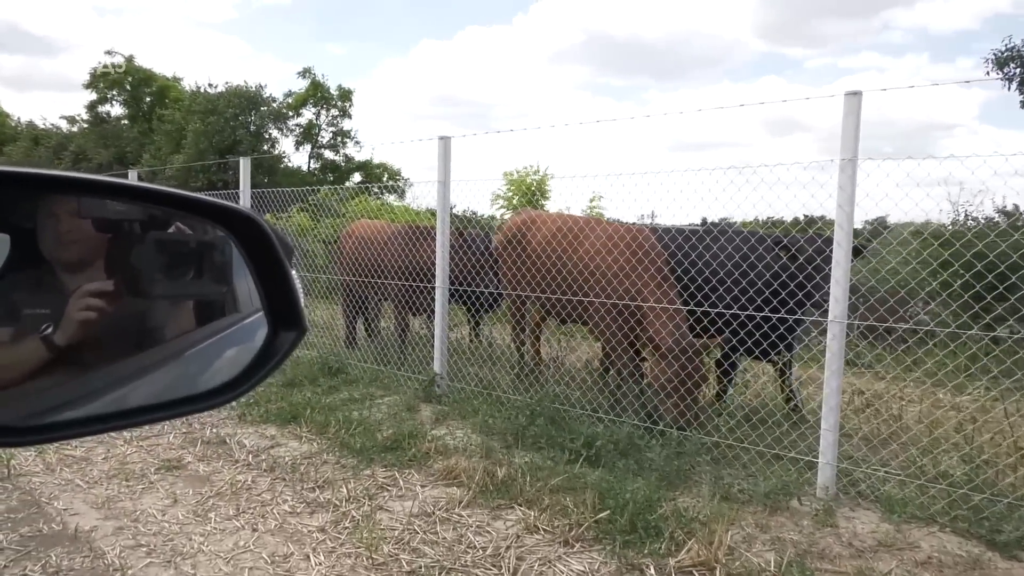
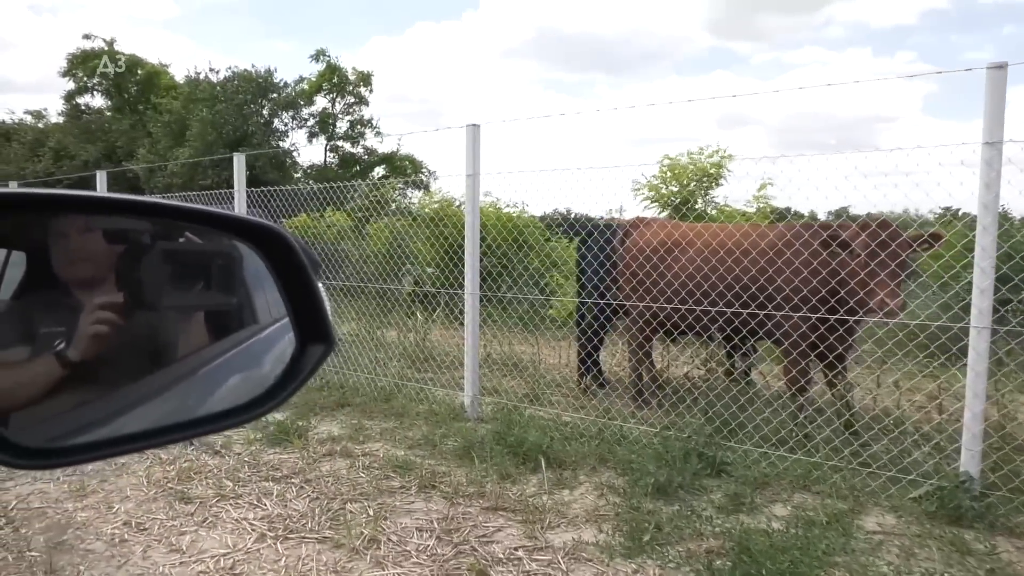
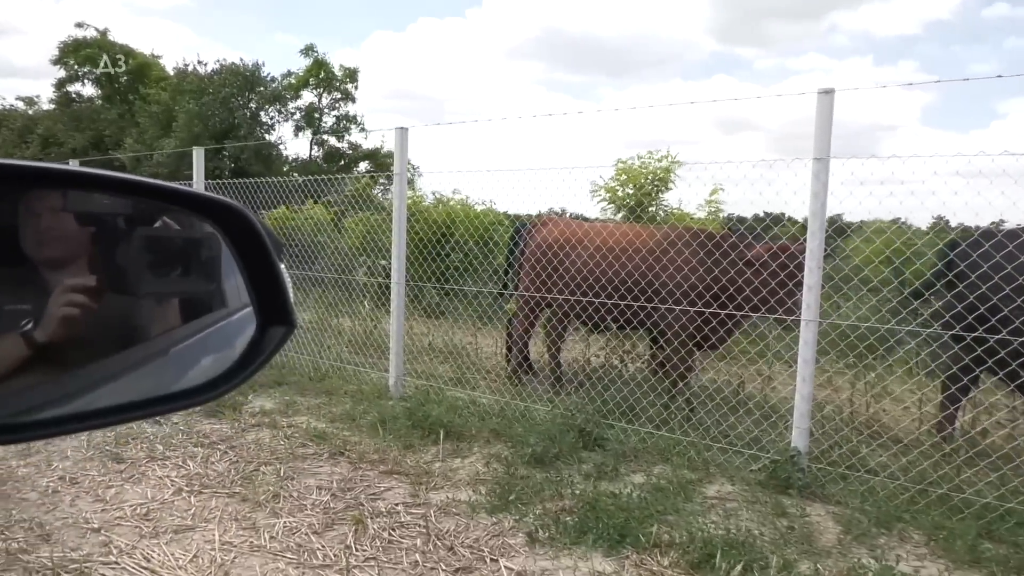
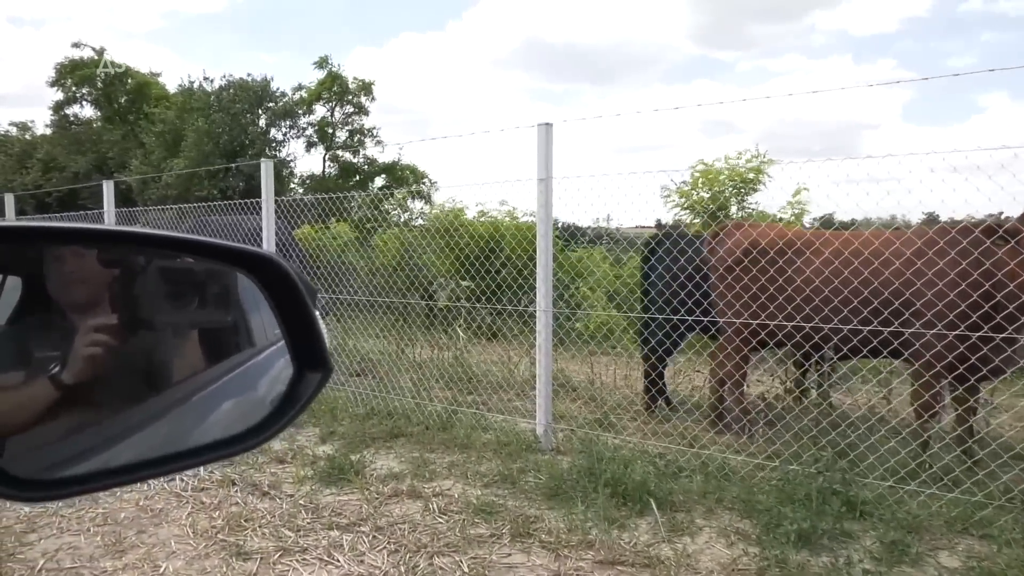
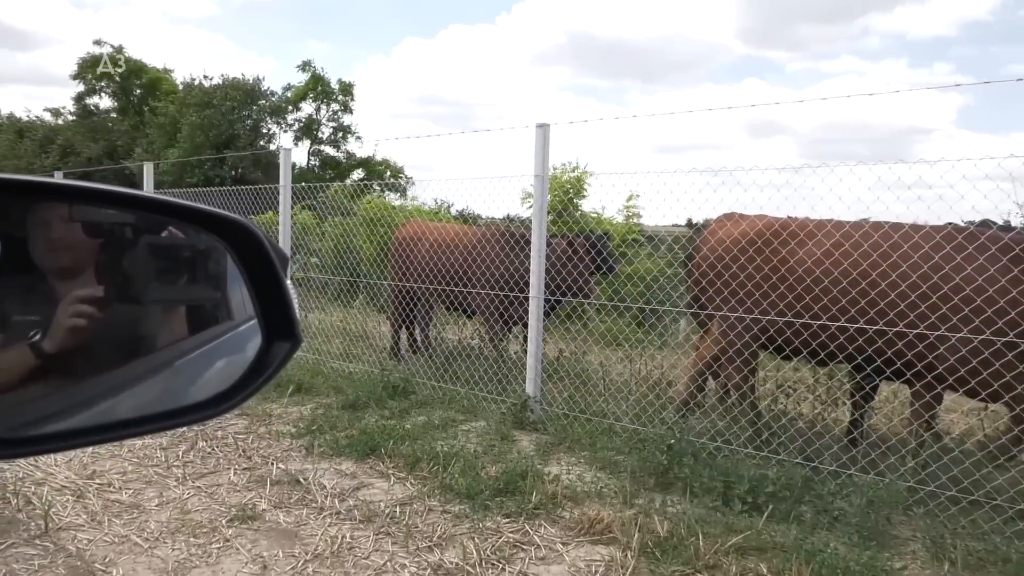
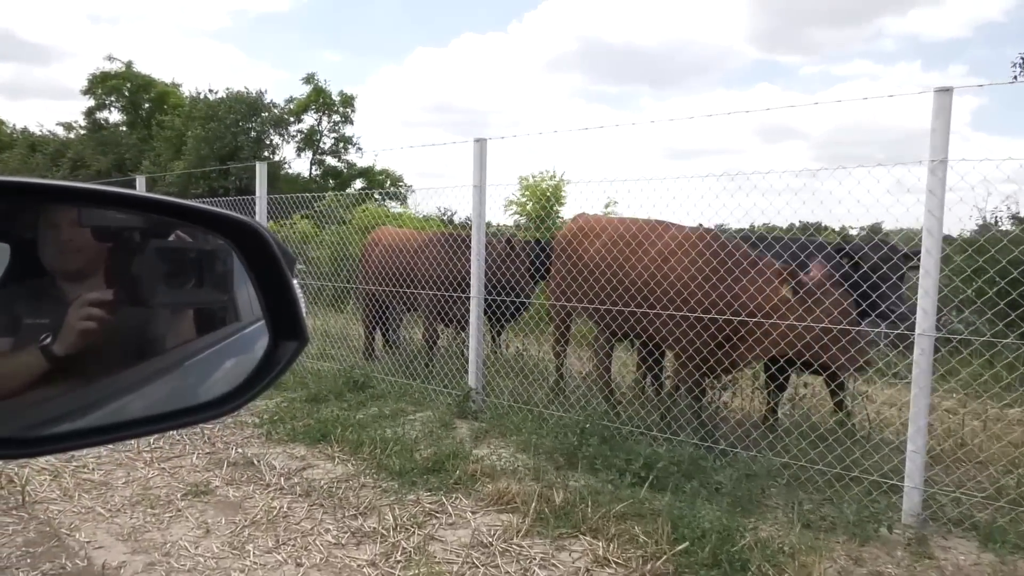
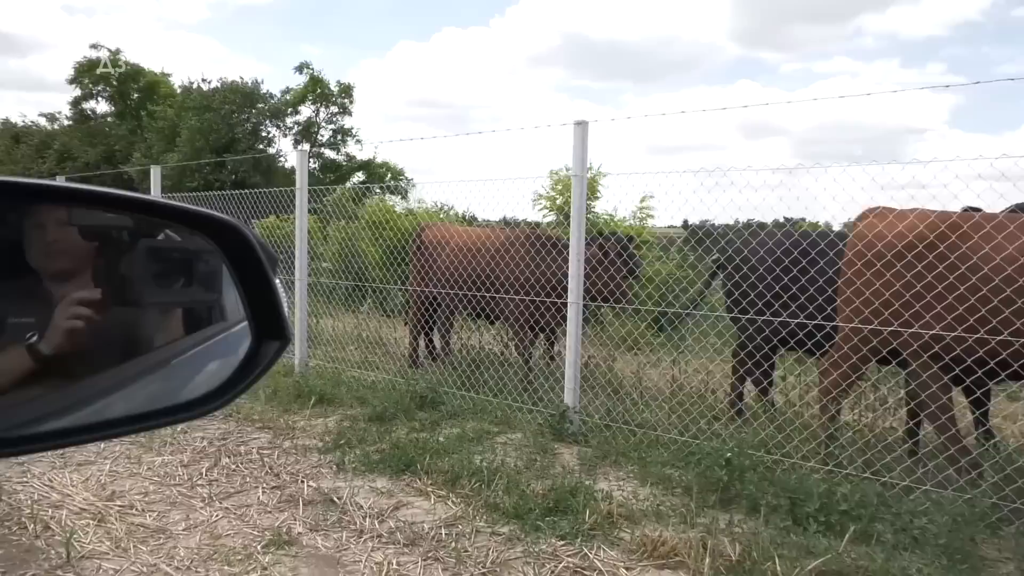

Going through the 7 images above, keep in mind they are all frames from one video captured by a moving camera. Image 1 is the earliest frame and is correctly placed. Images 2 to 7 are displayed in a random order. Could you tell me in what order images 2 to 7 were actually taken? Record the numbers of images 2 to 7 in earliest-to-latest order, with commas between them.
6, 5, 7, 3, 2, 4
